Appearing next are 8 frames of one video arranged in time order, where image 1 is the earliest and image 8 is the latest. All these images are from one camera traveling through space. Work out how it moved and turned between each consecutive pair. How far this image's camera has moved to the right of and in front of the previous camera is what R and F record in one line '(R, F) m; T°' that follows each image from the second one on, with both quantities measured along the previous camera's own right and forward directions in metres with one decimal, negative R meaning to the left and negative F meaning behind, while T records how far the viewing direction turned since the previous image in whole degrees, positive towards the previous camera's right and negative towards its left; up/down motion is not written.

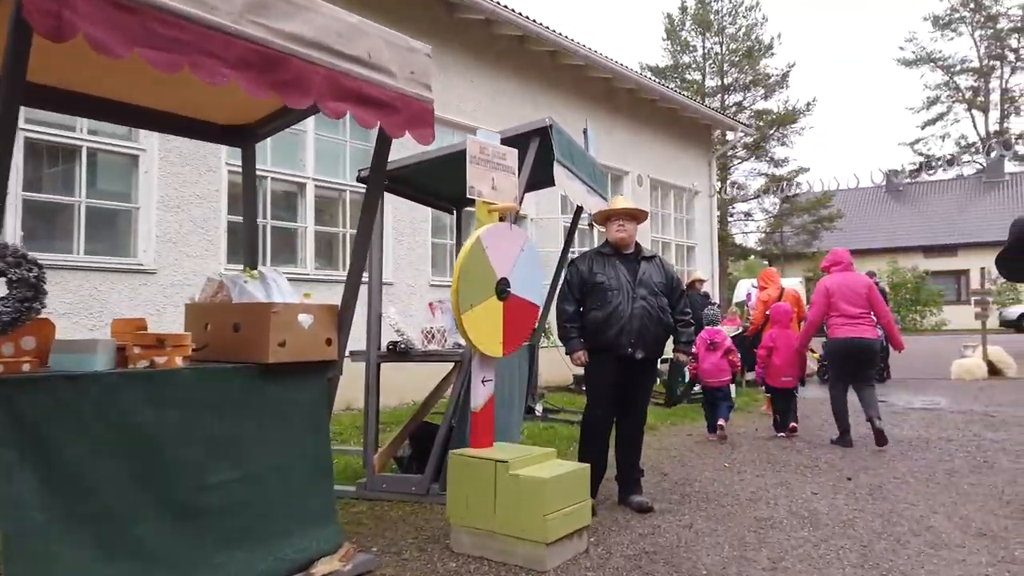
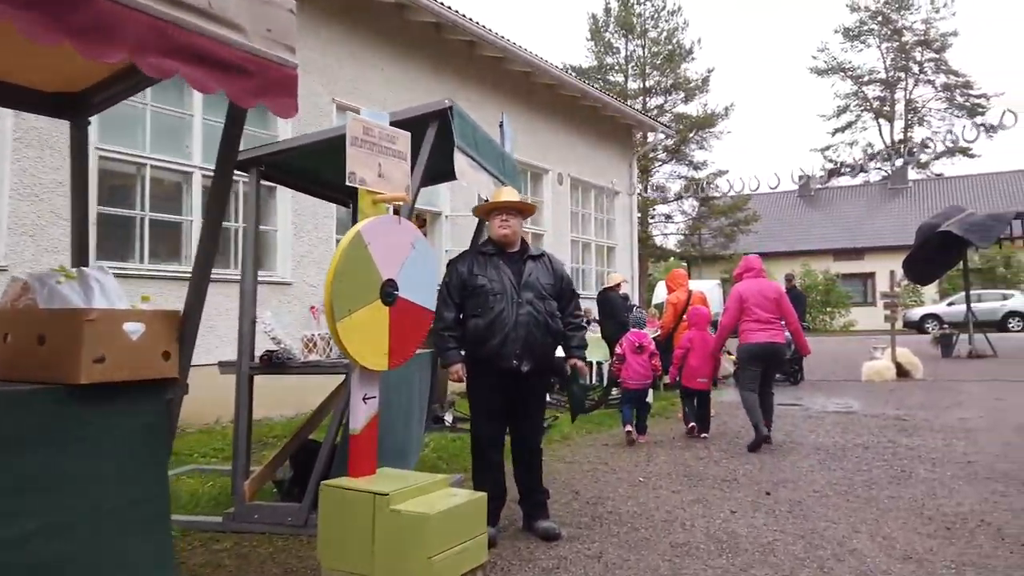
(+0.2, +0.5) m; +6°
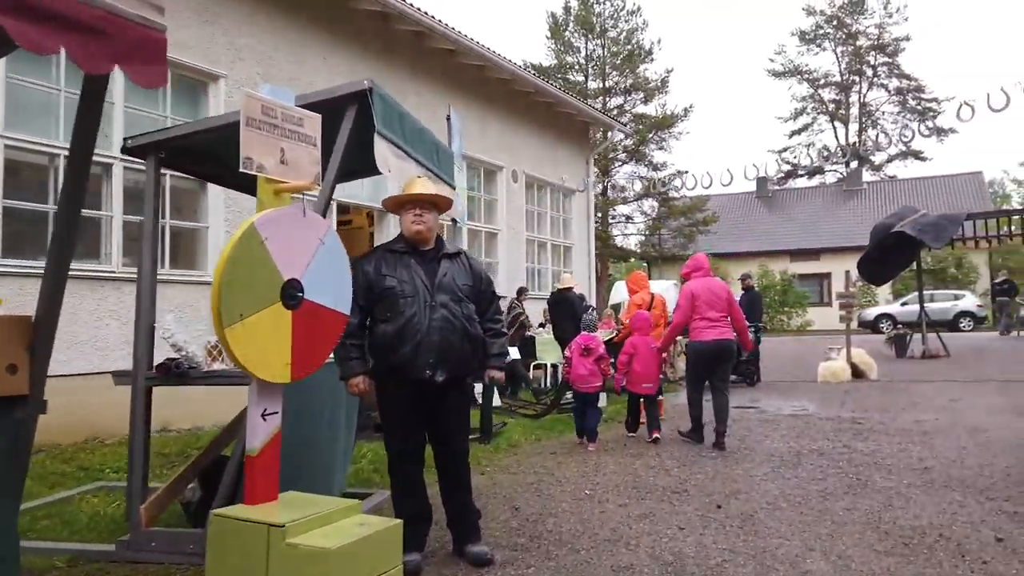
(+0.2, +0.3) m; +3°
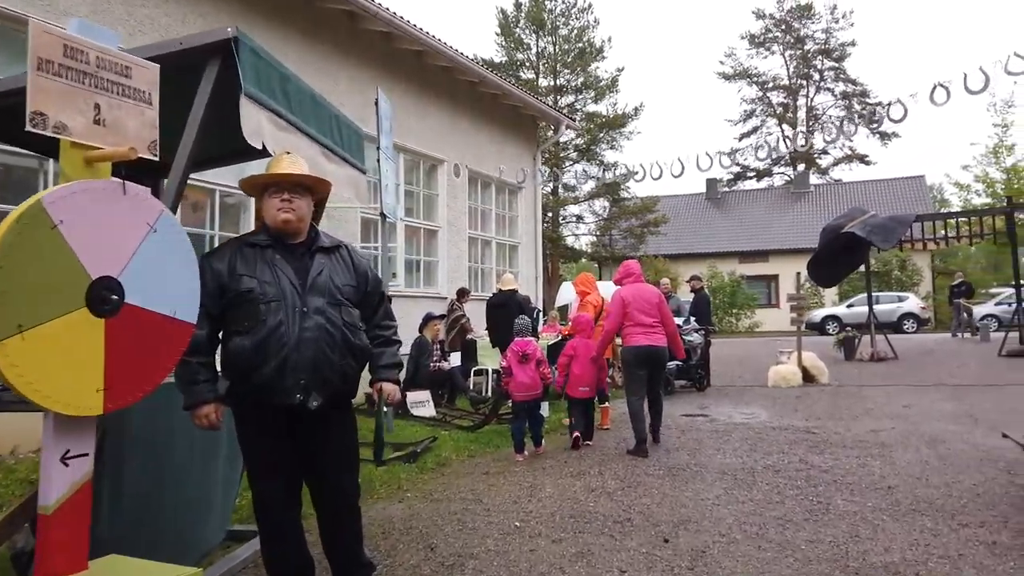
(+0.2, +0.7) m; +4°
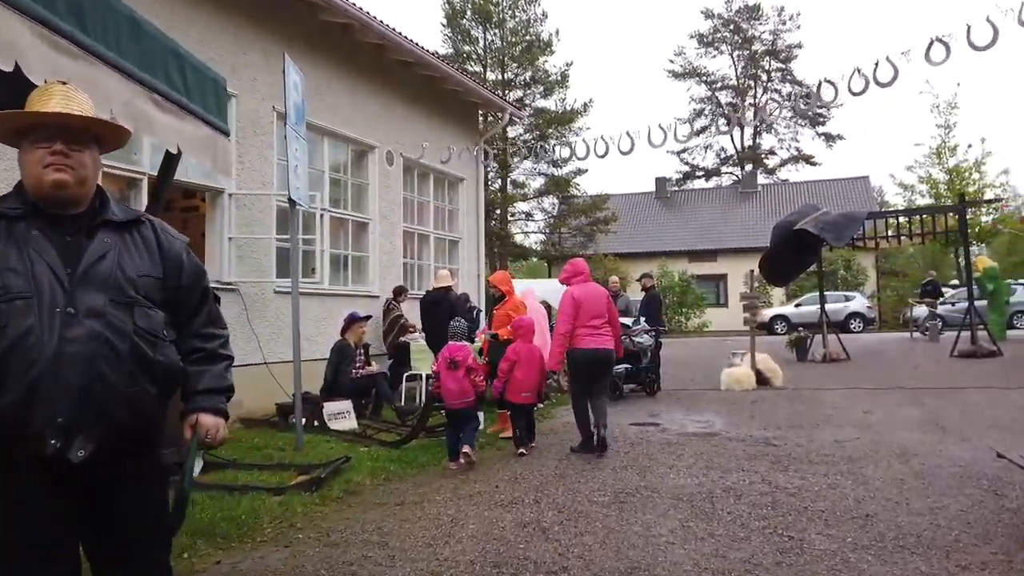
(+0.2, +0.9) m; +4°
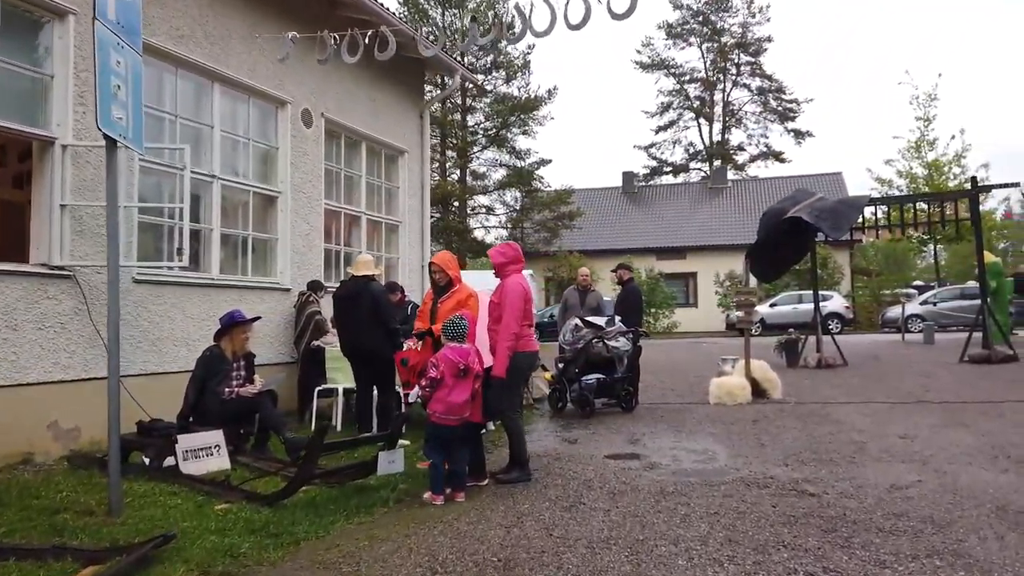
(+0.2, +2.1) m; +3°
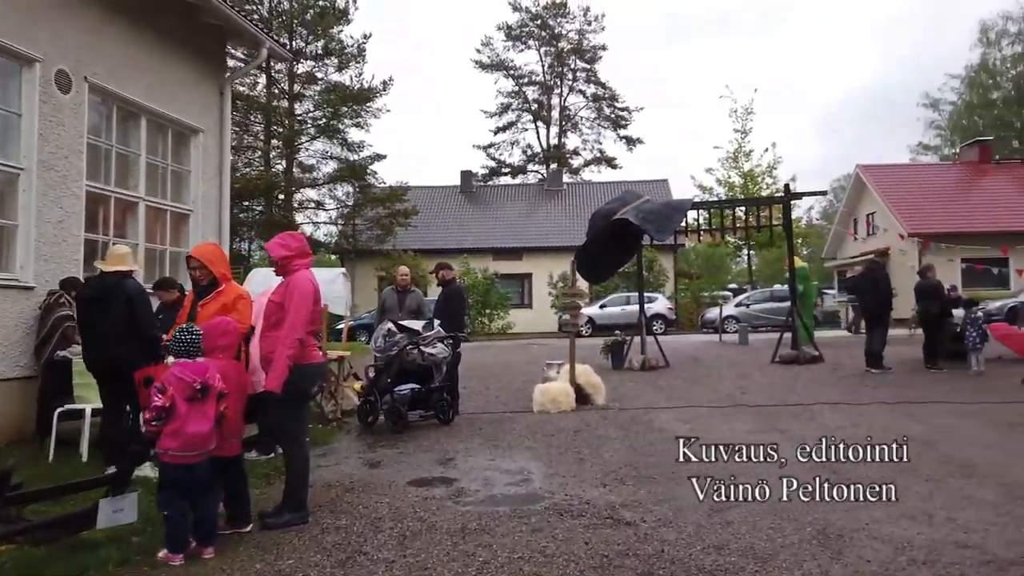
(+0.4, +0.8) m; +12°
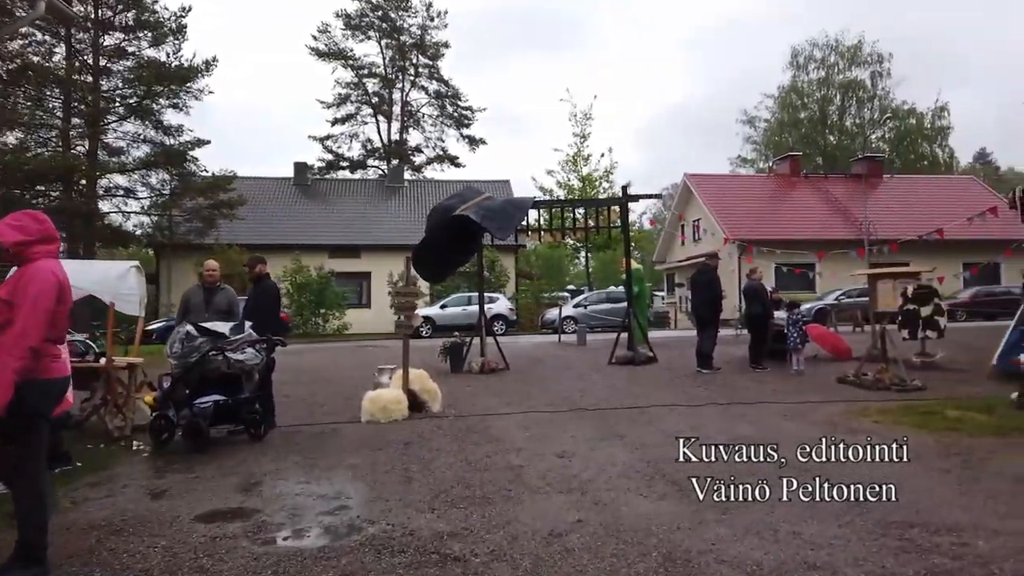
(+0.2, +0.6) m; +12°
